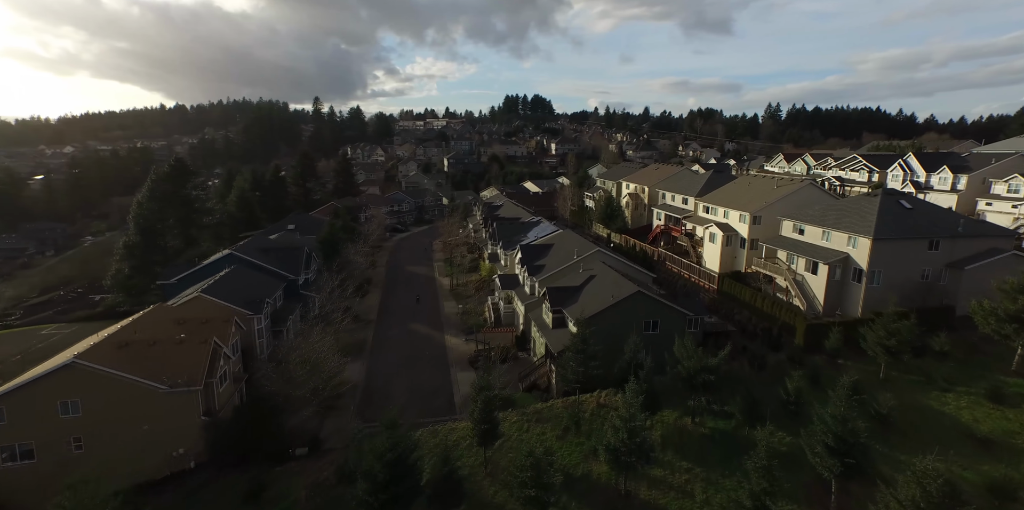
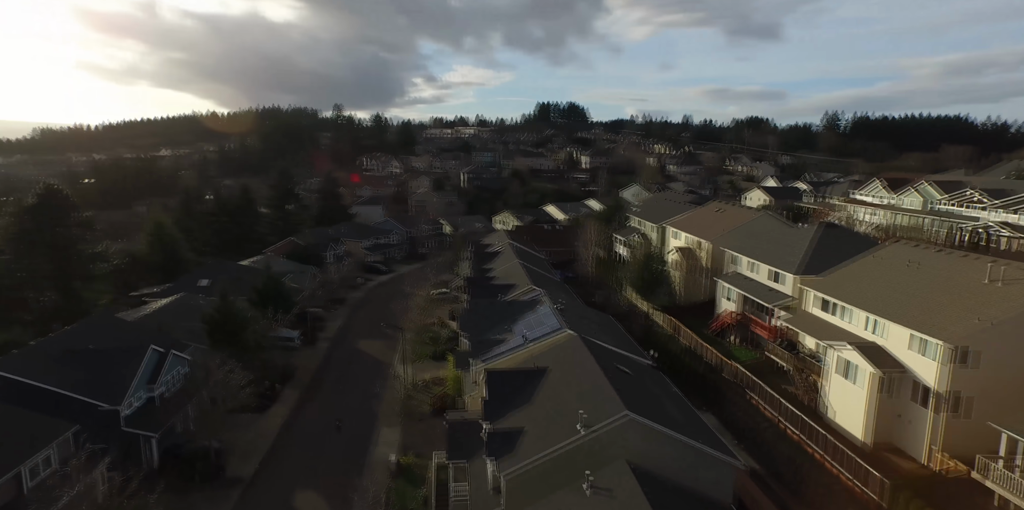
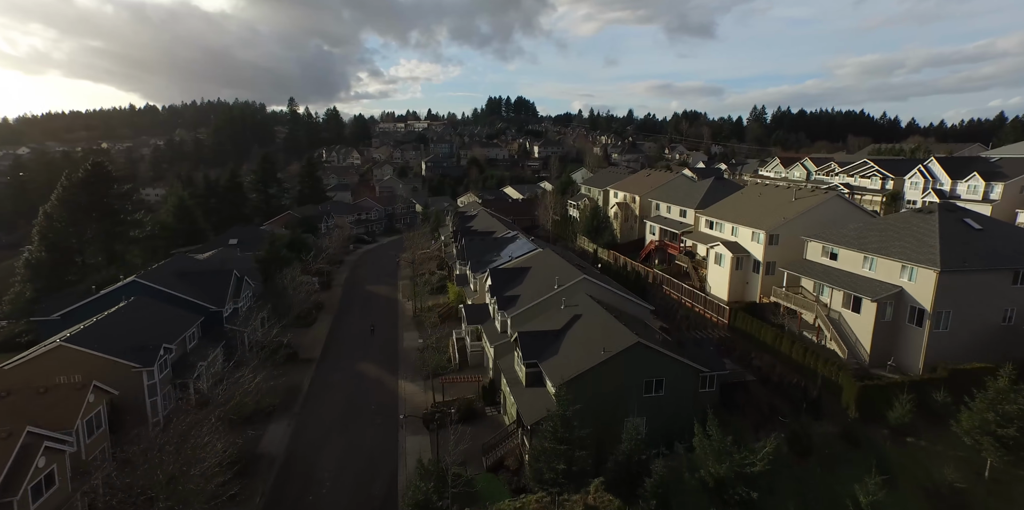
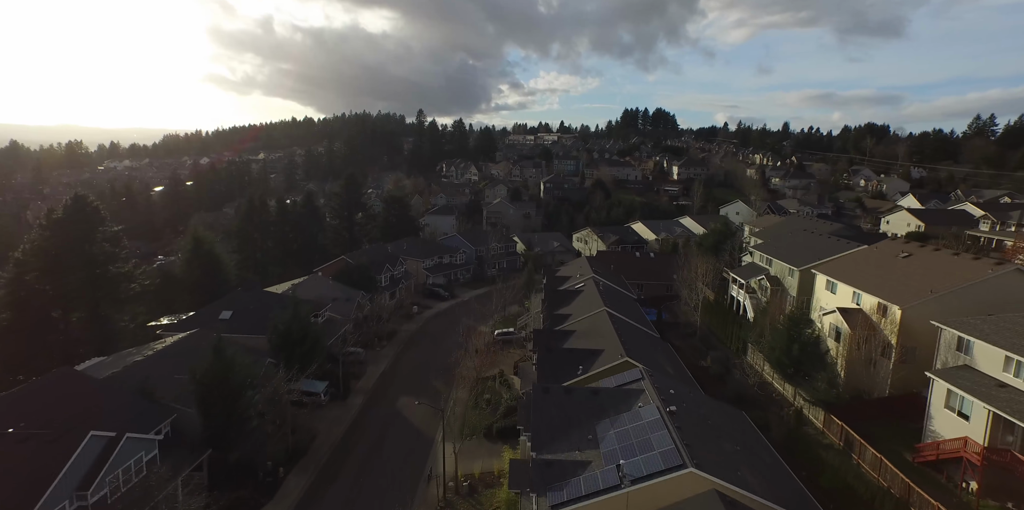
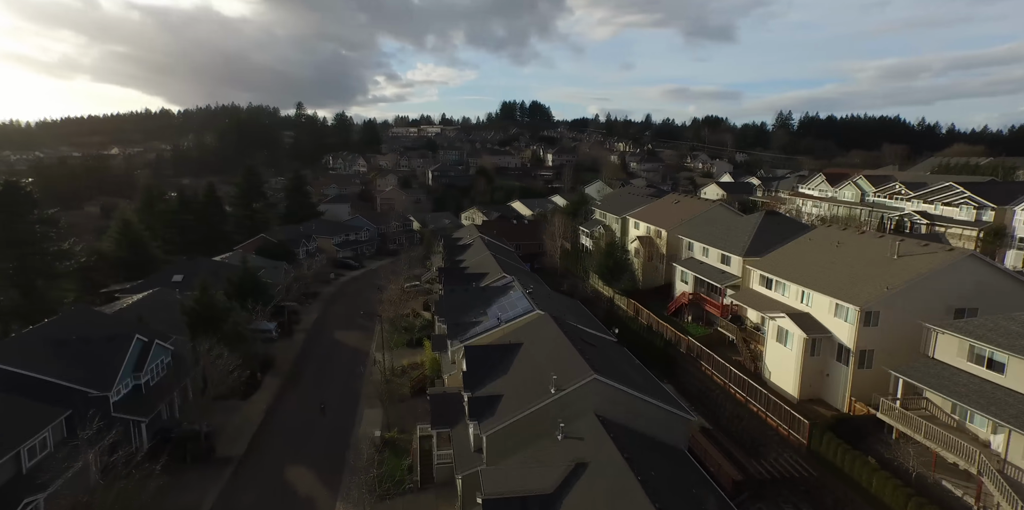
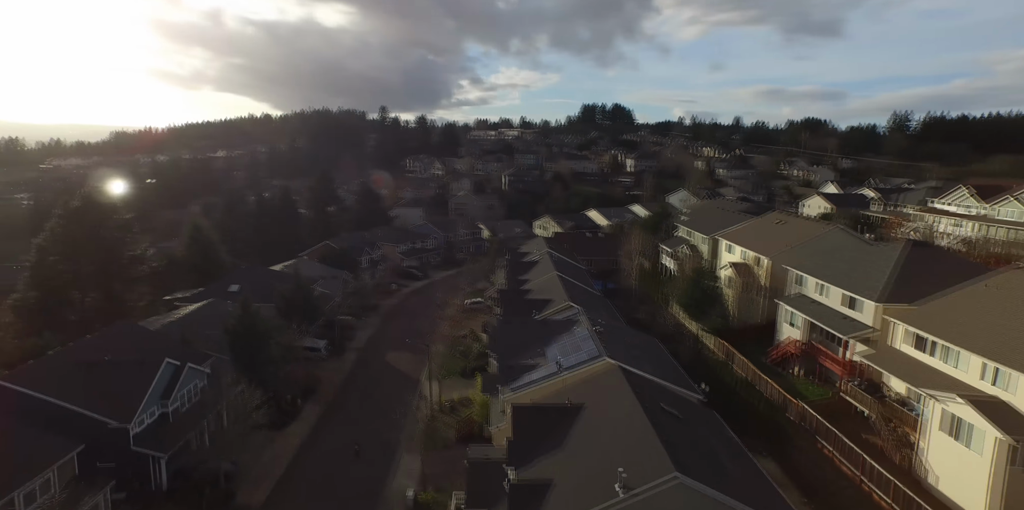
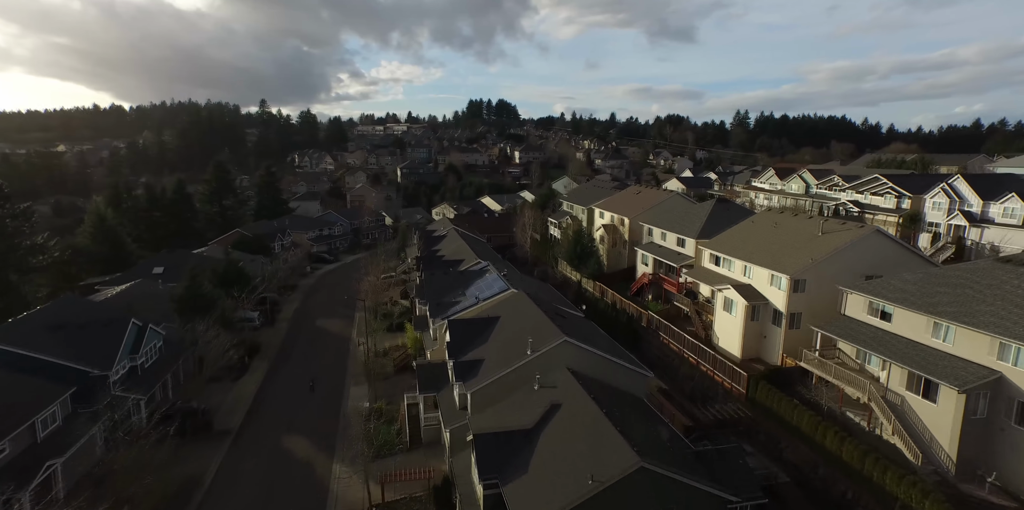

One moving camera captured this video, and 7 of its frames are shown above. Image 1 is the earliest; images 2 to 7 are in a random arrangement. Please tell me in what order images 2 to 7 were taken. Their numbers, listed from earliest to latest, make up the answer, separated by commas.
3, 7, 5, 2, 6, 4
